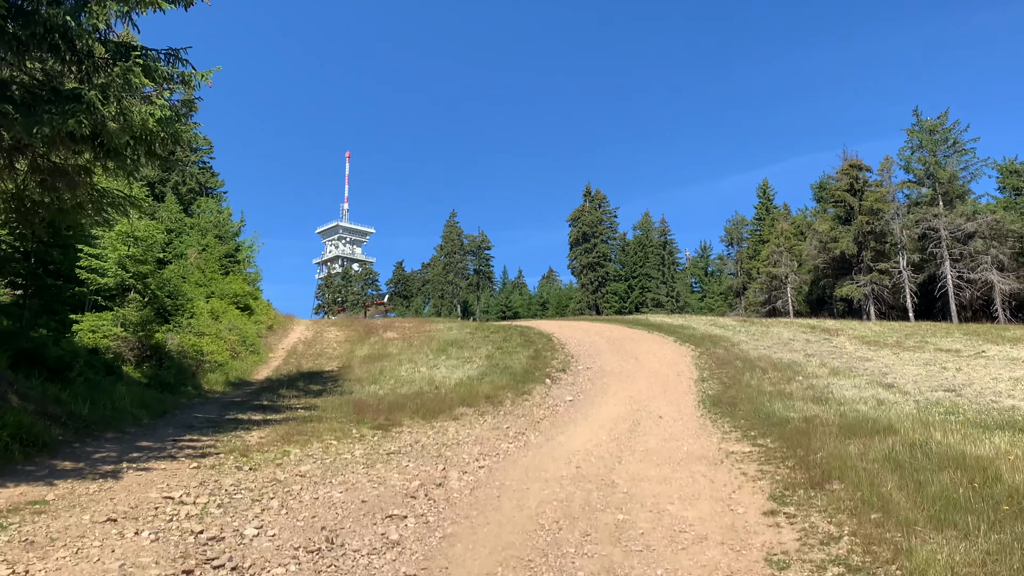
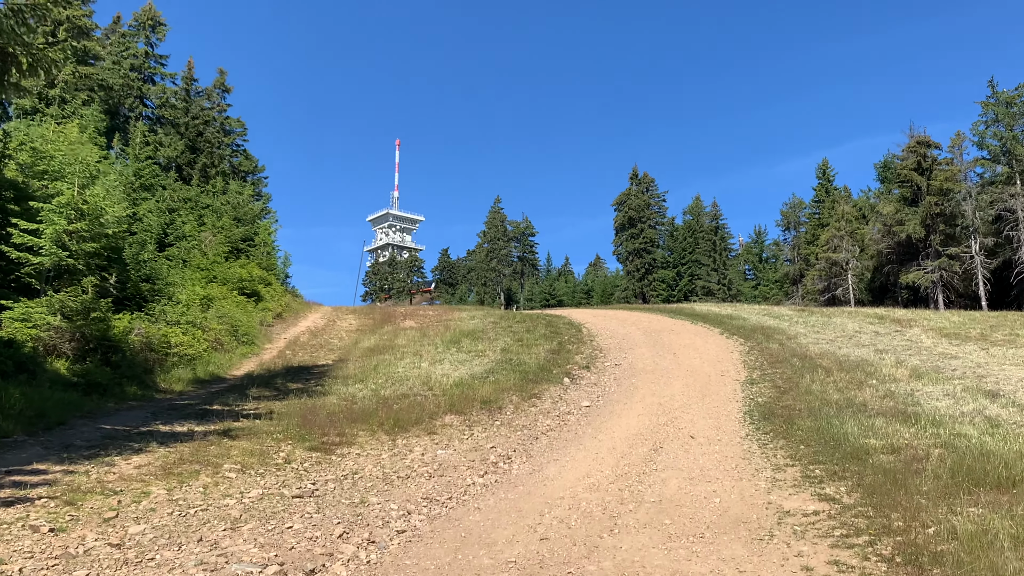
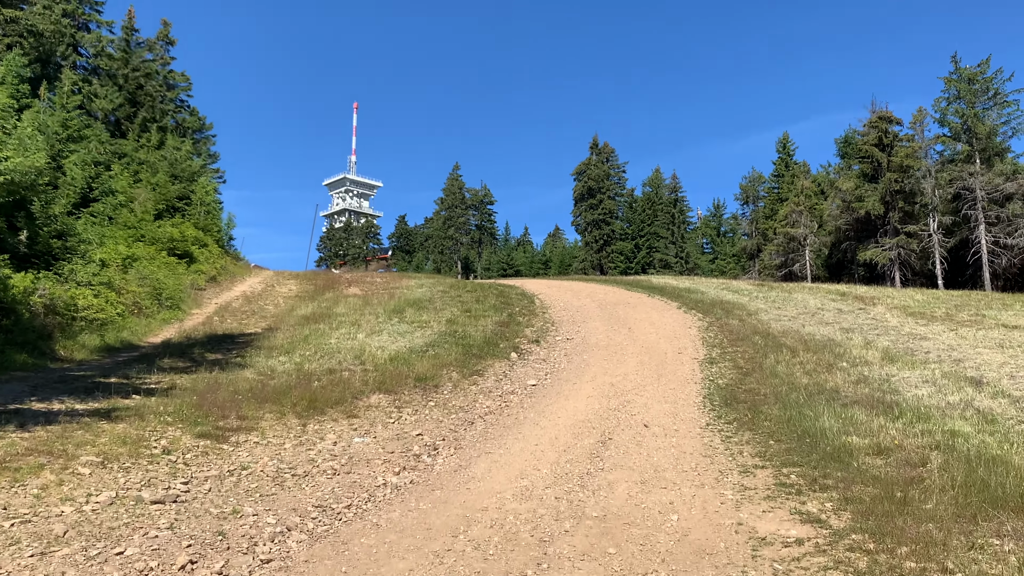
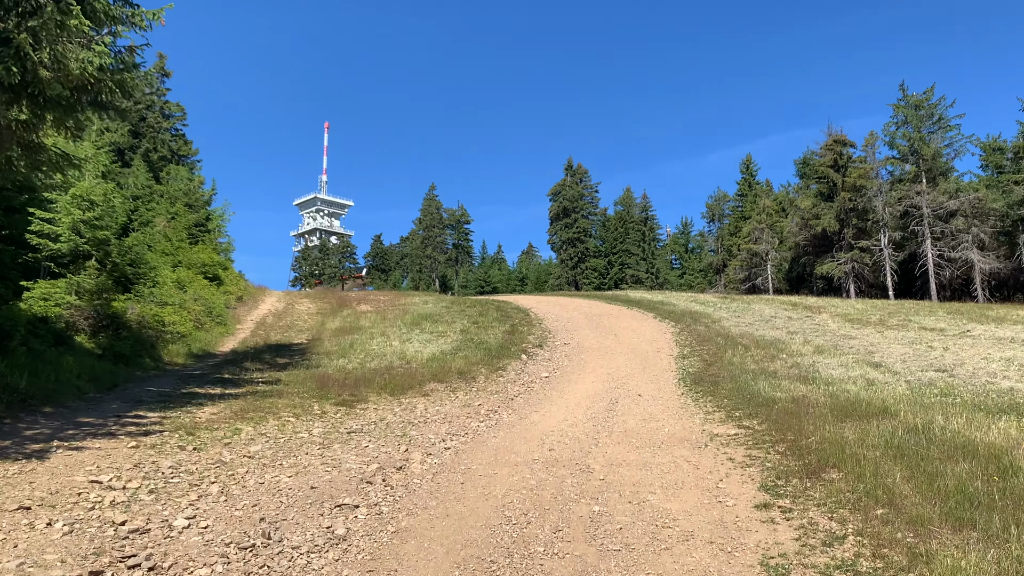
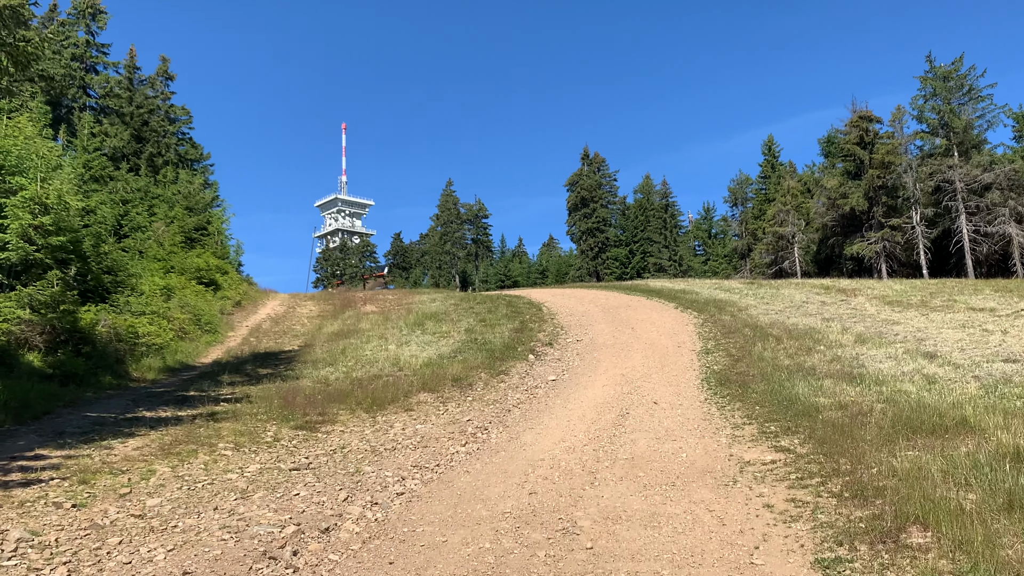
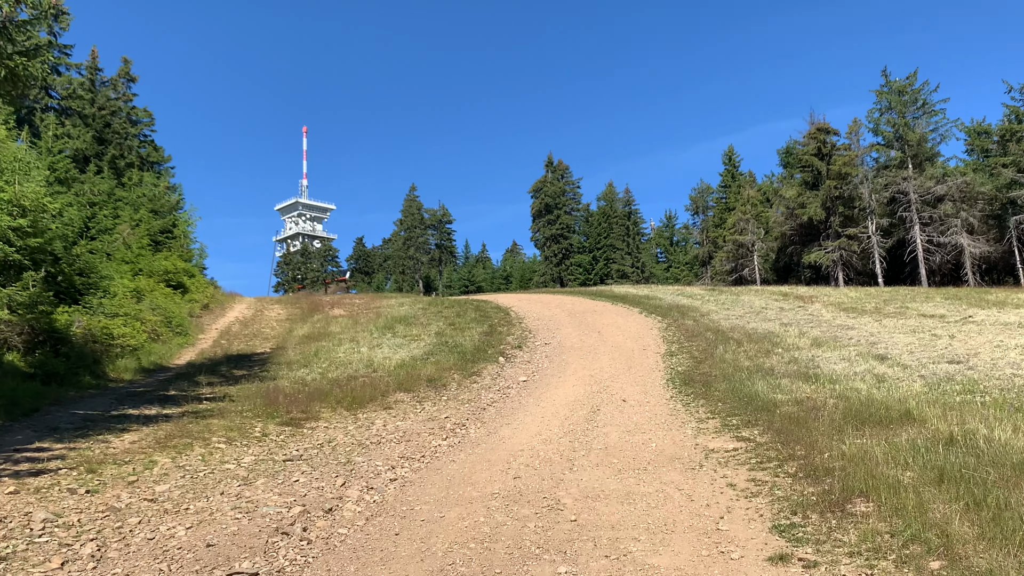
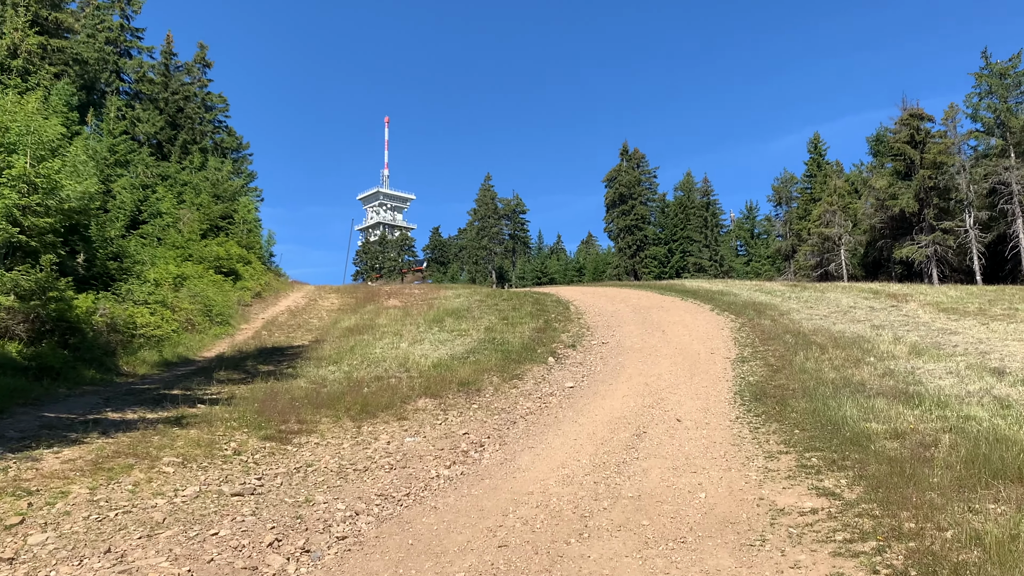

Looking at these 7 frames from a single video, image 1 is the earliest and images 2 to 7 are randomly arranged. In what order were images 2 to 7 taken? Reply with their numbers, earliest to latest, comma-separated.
4, 6, 5, 2, 7, 3
